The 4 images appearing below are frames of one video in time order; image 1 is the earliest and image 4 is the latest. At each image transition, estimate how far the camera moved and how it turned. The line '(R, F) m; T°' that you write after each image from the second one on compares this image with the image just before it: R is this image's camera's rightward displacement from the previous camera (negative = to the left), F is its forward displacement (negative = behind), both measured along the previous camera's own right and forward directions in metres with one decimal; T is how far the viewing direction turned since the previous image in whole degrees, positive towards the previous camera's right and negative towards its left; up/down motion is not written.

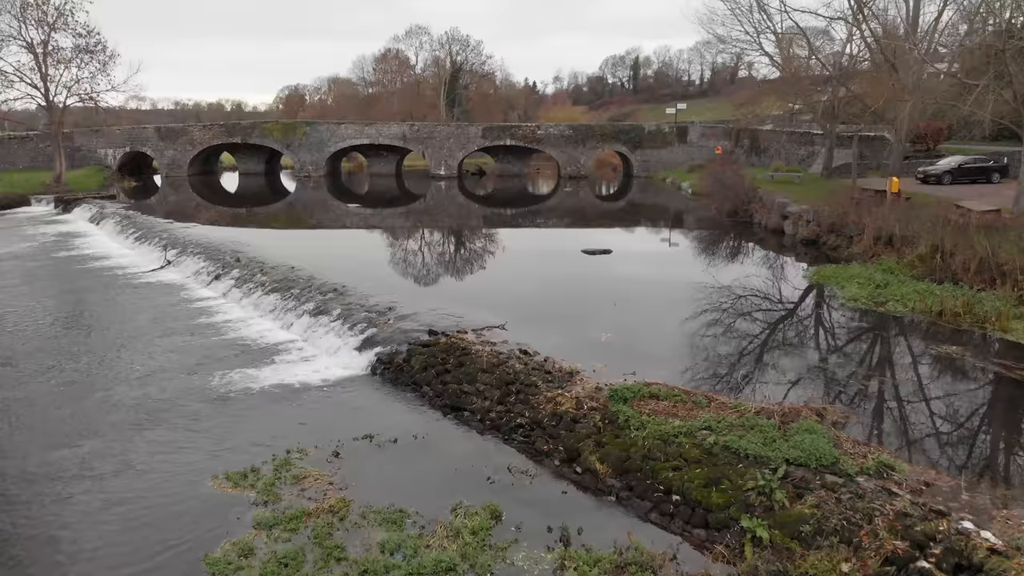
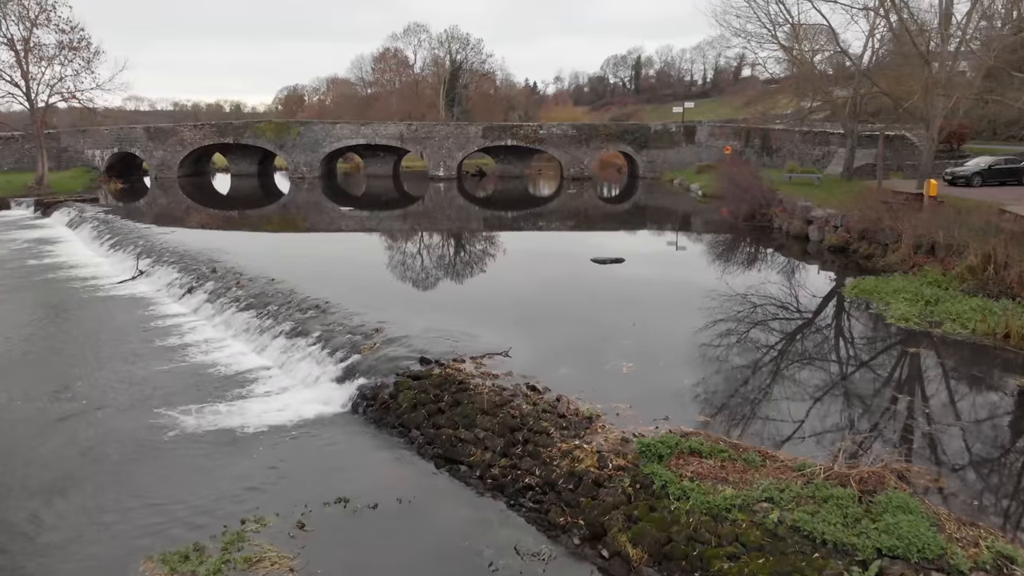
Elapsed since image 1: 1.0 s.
(0.0, +1.1) m; 0°
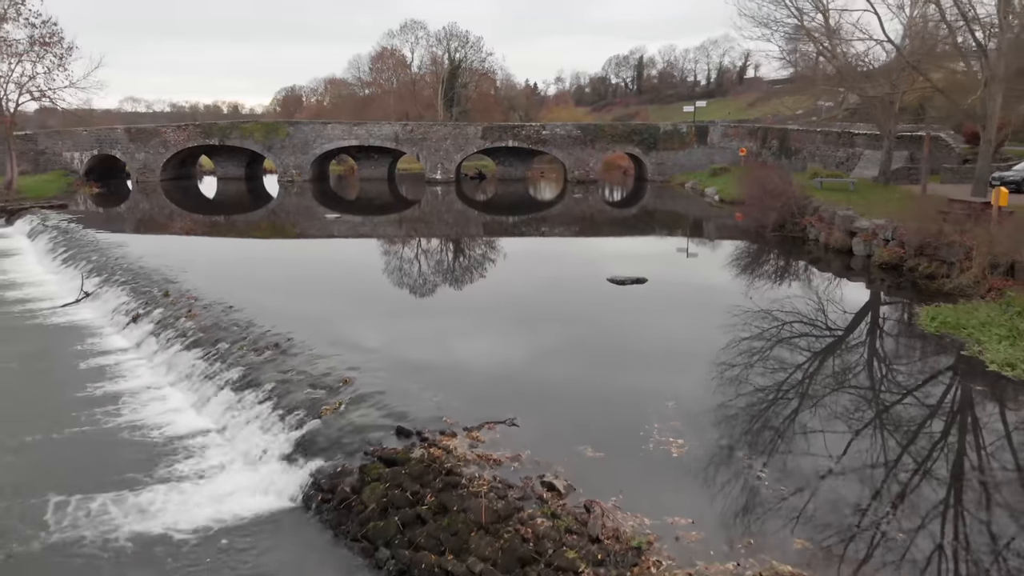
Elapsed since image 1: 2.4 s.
(-0.1, +1.7) m; 0°
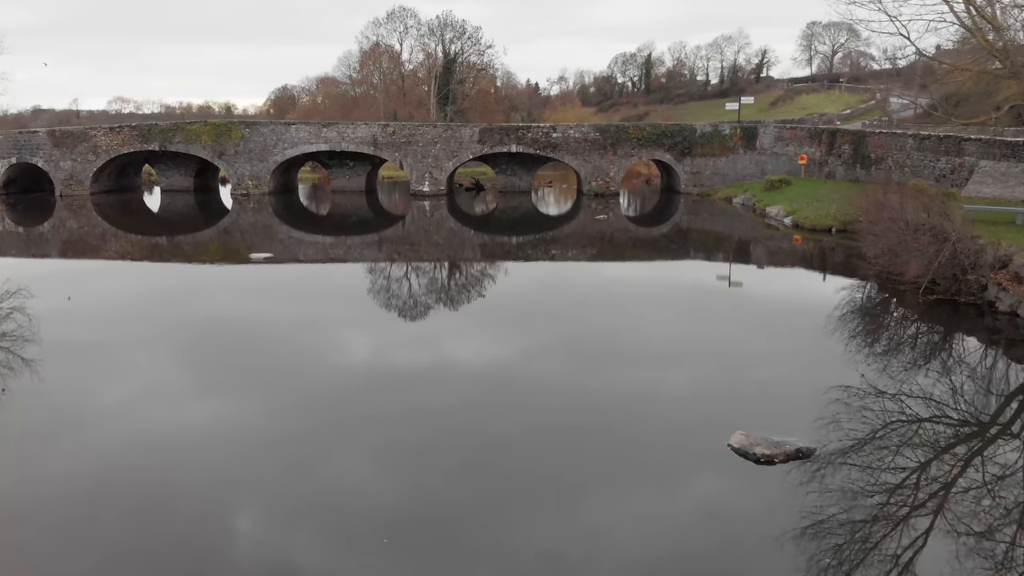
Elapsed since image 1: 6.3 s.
(-0.1, +5.2) m; 0°
